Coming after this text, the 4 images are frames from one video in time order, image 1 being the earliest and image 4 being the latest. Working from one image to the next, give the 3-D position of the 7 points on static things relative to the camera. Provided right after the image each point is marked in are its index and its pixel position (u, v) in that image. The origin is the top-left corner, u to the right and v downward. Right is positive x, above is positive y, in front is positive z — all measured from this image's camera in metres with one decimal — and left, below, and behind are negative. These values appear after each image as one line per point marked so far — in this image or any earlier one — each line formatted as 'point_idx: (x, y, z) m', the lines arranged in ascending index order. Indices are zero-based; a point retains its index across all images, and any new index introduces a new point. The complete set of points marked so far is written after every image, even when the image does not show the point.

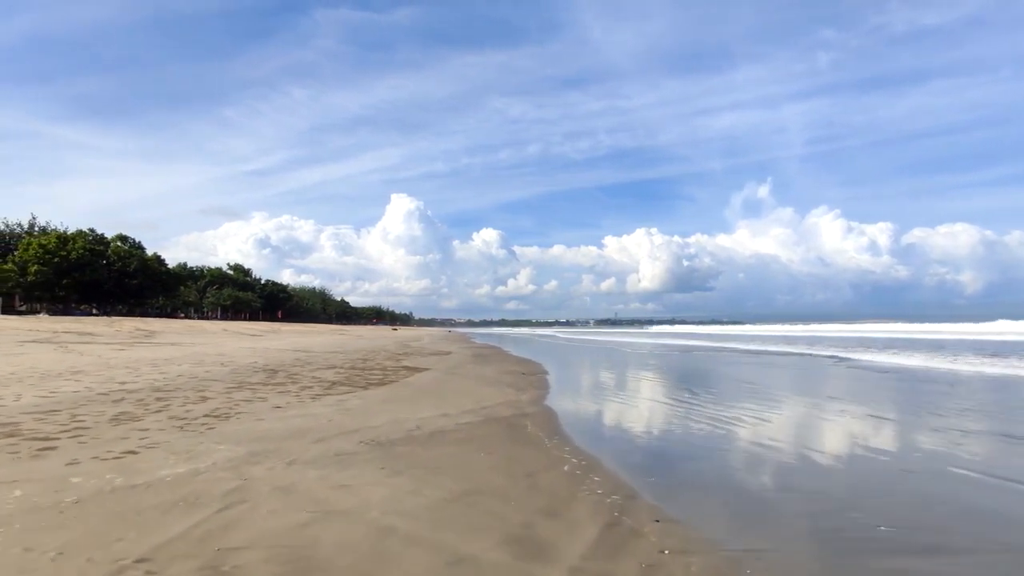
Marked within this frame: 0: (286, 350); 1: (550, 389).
0: (-6.5, -1.7, +17.2) m
1: (+0.7, -2.4, +13.8) m
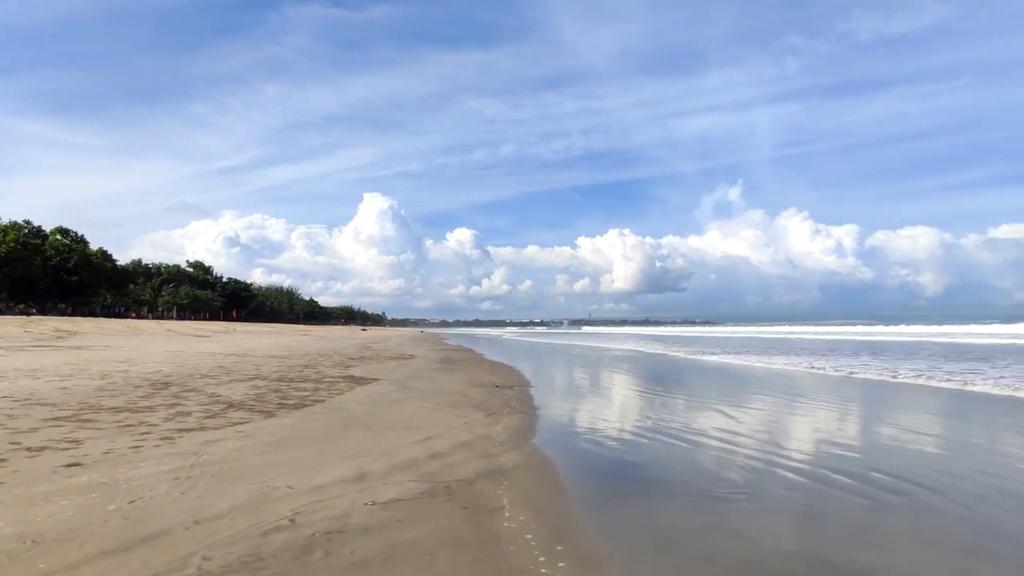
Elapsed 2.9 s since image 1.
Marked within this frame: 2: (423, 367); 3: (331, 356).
0: (-7.2, -1.6, +14.9) m
1: (+0.2, -2.2, +11.8) m
2: (-2.5, -2.2, +16.8) m
3: (-5.0, -1.9, +16.6) m
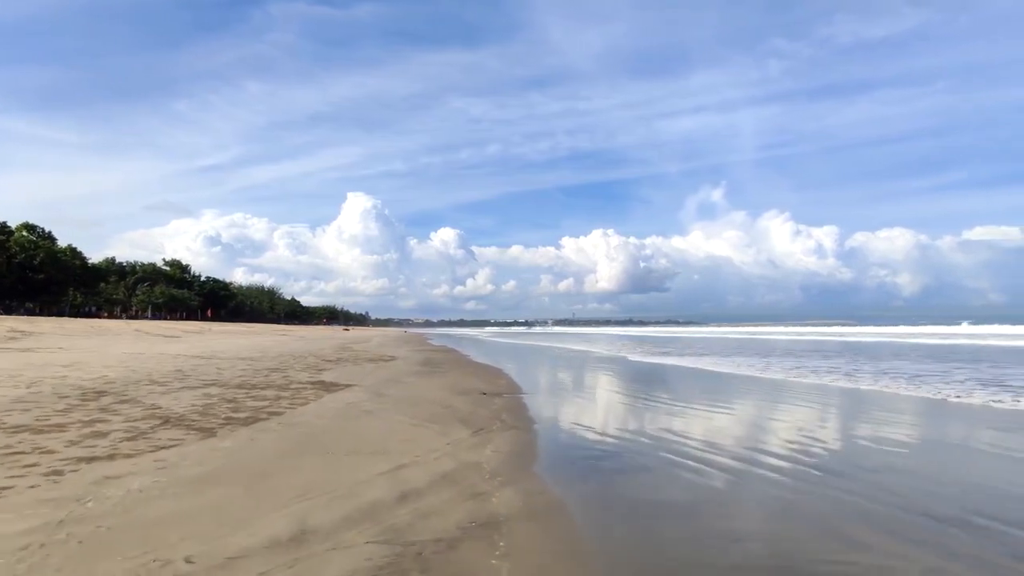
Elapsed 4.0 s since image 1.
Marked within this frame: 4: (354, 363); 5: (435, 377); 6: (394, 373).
0: (-7.5, -1.5, +13.9) m
1: (-0.1, -2.2, +11.0) m
2: (-2.9, -2.2, +15.9) m
3: (-5.4, -1.8, +15.7) m
4: (-4.3, -2.1, +16.7) m
5: (-2.0, -2.3, +15.7) m
6: (-2.8, -2.0, +14.7) m
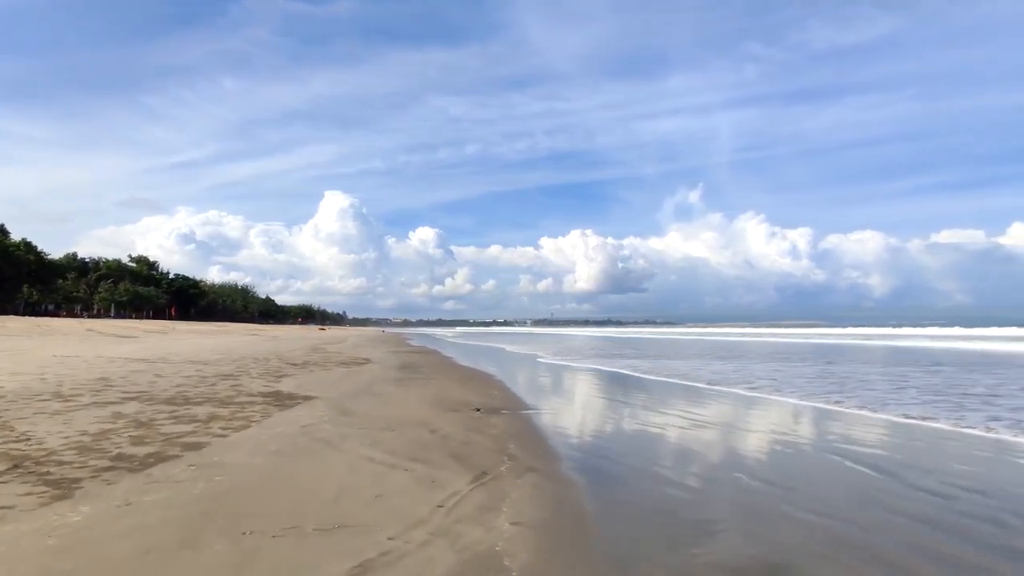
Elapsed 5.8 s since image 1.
0: (-7.7, -1.4, +12.2) m
1: (-0.2, -2.1, +9.6) m
2: (-3.2, -2.1, +14.5) m
3: (-5.7, -1.7, +14.1) m
4: (-4.7, -1.9, +15.2) m
5: (-2.3, -2.2, +14.3) m
6: (-3.1, -1.9, +13.3) m
